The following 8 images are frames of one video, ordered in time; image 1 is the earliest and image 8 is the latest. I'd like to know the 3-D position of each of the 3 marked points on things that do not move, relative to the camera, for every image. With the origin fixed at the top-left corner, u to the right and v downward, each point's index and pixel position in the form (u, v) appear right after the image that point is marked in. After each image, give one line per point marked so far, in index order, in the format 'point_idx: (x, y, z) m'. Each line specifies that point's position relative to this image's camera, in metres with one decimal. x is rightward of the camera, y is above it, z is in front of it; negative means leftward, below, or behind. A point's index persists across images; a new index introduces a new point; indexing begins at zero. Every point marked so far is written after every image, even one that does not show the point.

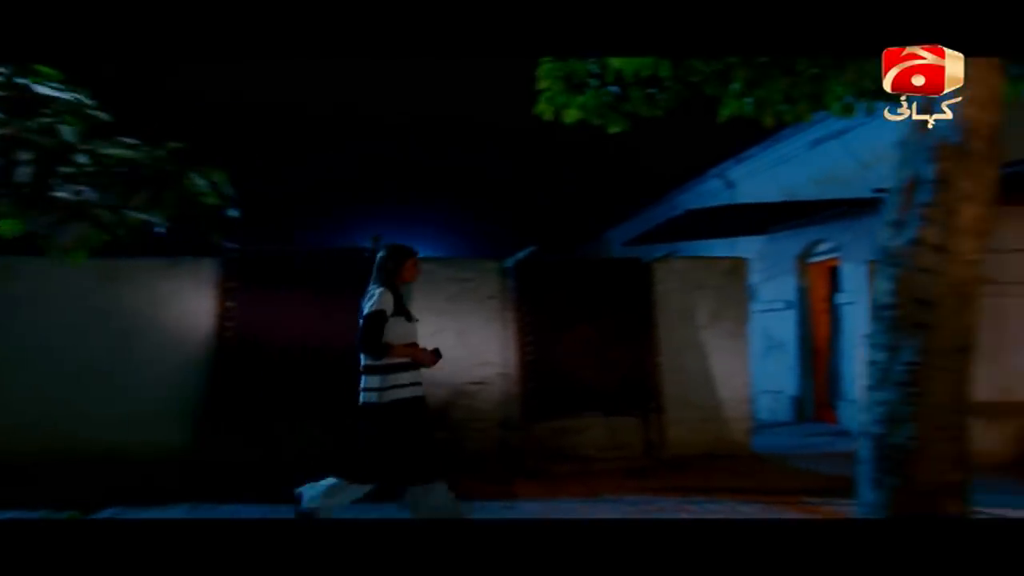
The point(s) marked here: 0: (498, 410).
0: (-0.2, -1.1, +9.0) m
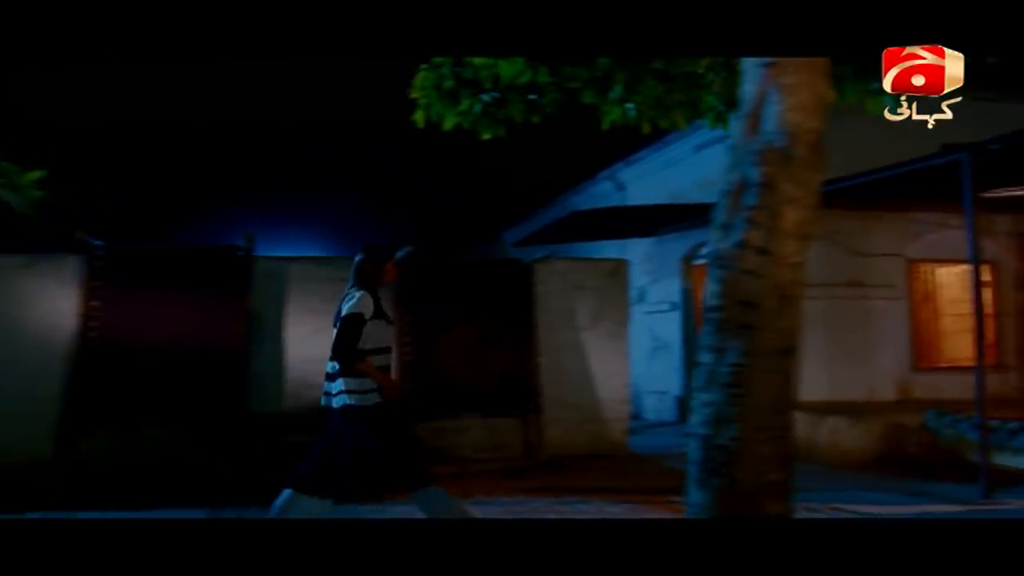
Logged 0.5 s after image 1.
0: (-1.2, -1.1, +8.9) m
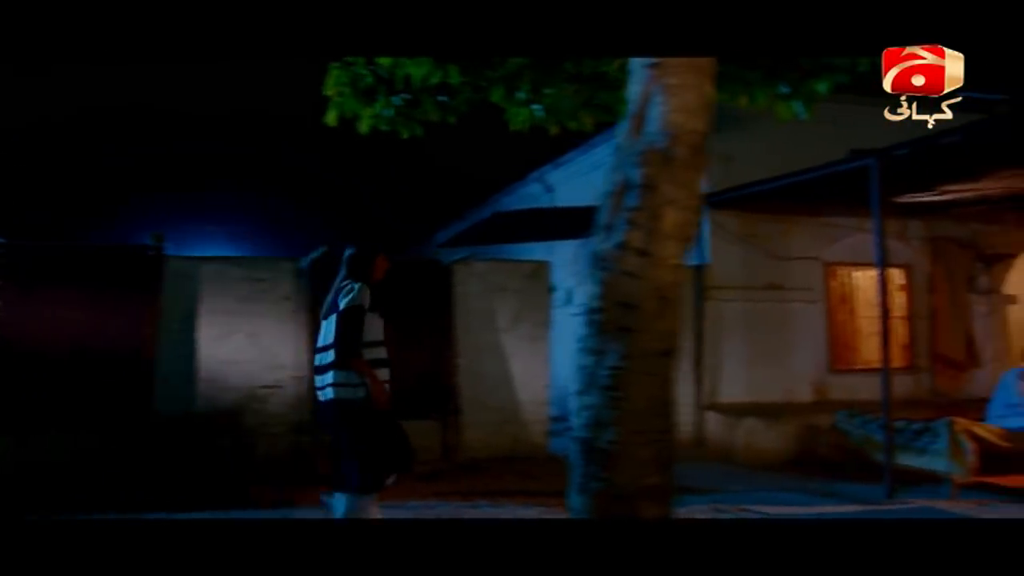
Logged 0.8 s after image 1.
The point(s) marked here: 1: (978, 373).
0: (-1.9, -1.1, +8.8) m
1: (+5.4, -1.0, +11.6) m
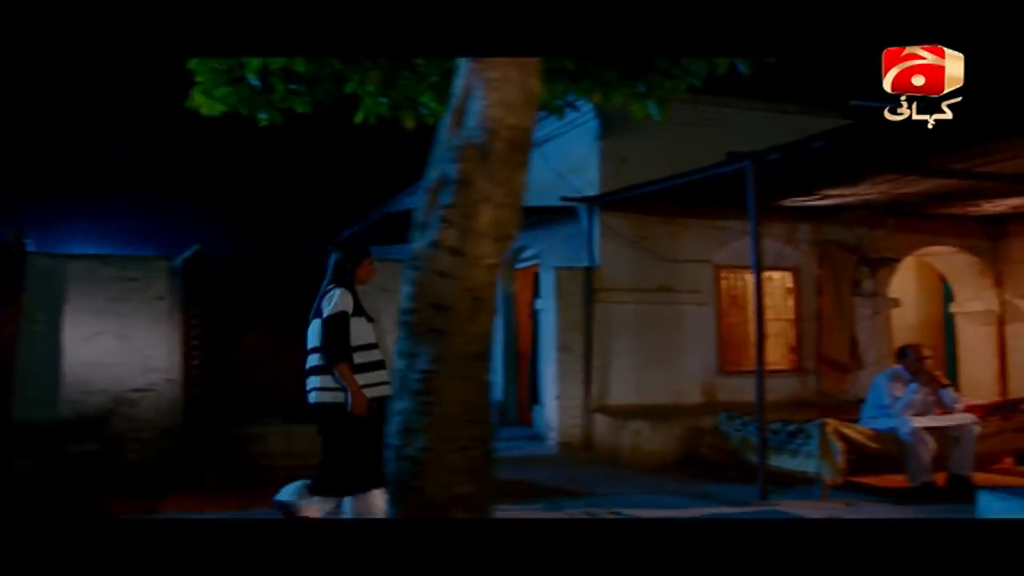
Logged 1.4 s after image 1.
0: (-2.9, -1.1, +8.4) m
1: (+4.1, -1.0, +11.9) m
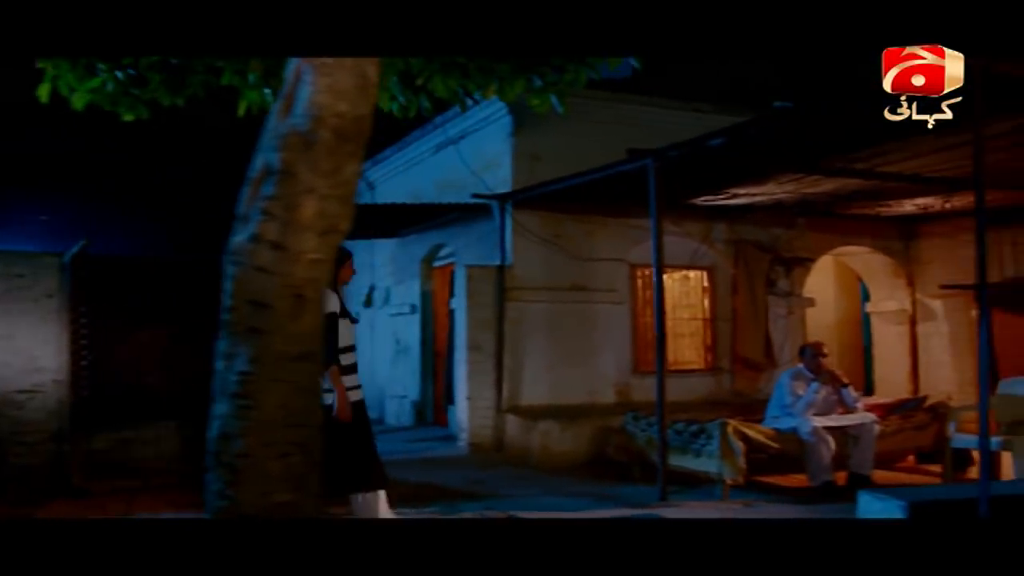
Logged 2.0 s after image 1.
0: (-3.8, -1.1, +8.1) m
1: (+3.1, -1.0, +11.9) m
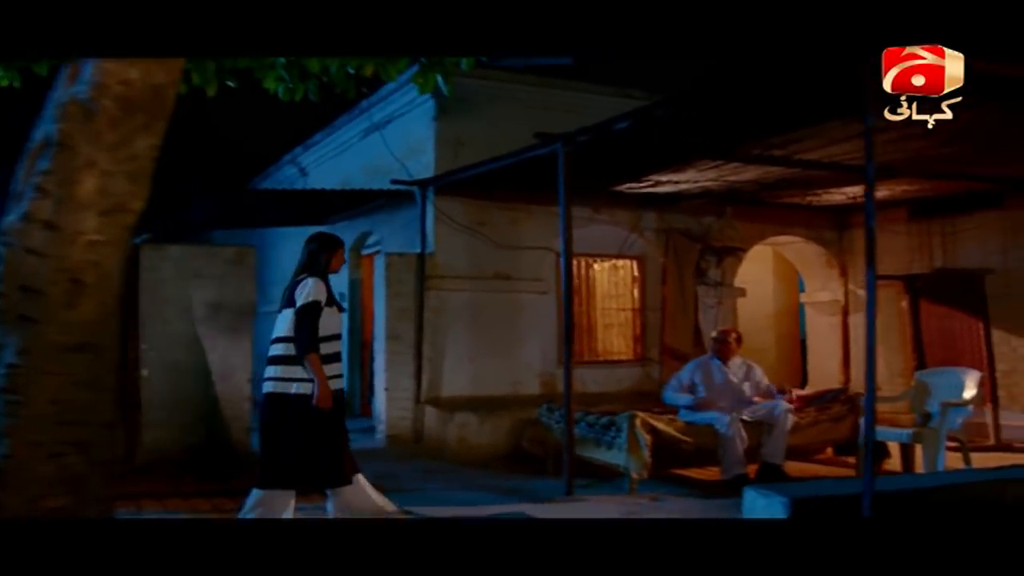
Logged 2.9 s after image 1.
0: (-4.5, -1.0, +7.7) m
1: (+2.3, -0.9, +11.8) m
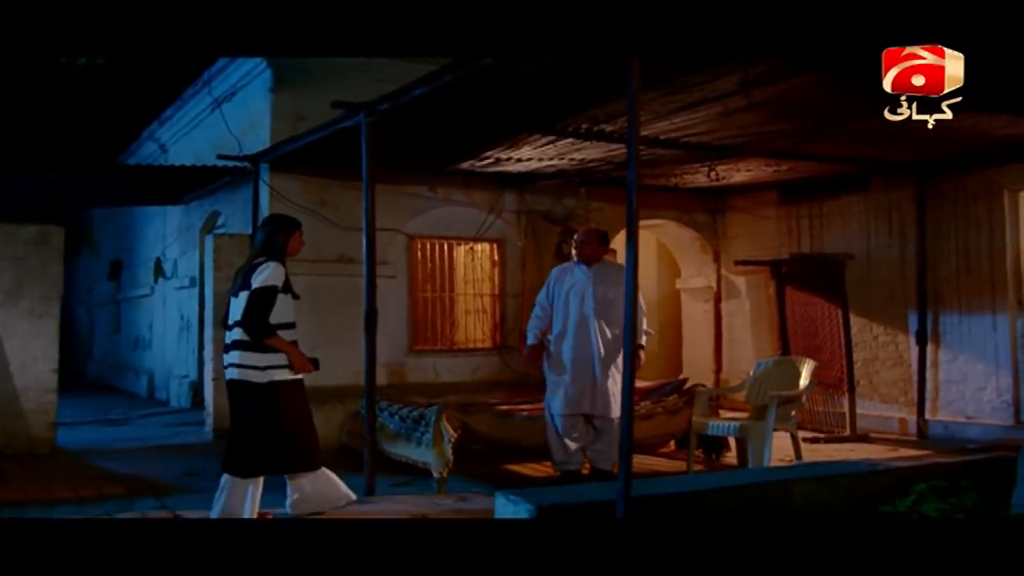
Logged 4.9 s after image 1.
0: (-5.9, -0.8, +6.9) m
1: (+0.6, -0.7, +11.3) m
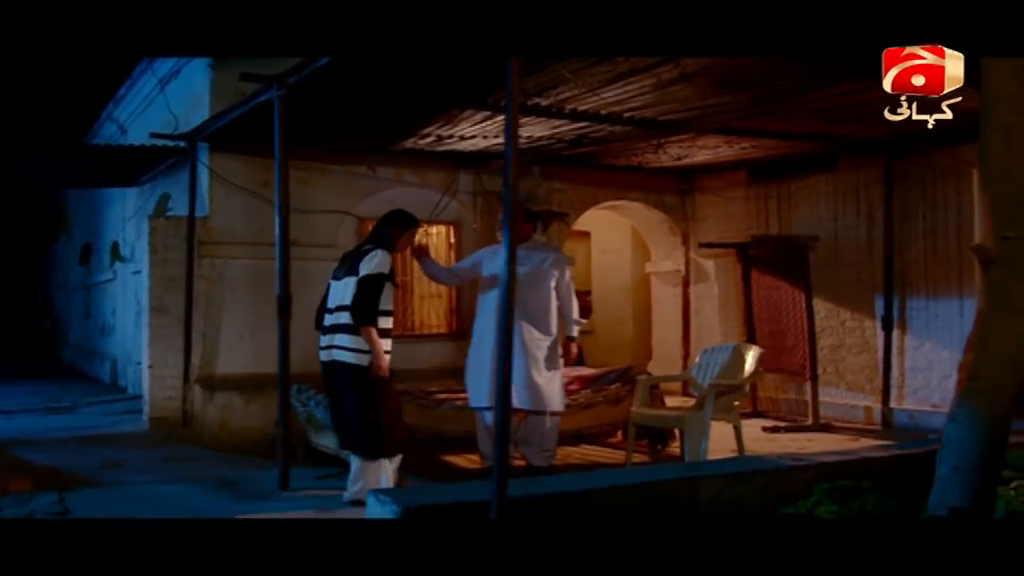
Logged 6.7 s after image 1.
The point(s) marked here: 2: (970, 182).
0: (-6.4, -0.7, +6.6) m
1: (+0.2, -0.5, +10.9) m
2: (+4.0, +0.9, +8.8) m
